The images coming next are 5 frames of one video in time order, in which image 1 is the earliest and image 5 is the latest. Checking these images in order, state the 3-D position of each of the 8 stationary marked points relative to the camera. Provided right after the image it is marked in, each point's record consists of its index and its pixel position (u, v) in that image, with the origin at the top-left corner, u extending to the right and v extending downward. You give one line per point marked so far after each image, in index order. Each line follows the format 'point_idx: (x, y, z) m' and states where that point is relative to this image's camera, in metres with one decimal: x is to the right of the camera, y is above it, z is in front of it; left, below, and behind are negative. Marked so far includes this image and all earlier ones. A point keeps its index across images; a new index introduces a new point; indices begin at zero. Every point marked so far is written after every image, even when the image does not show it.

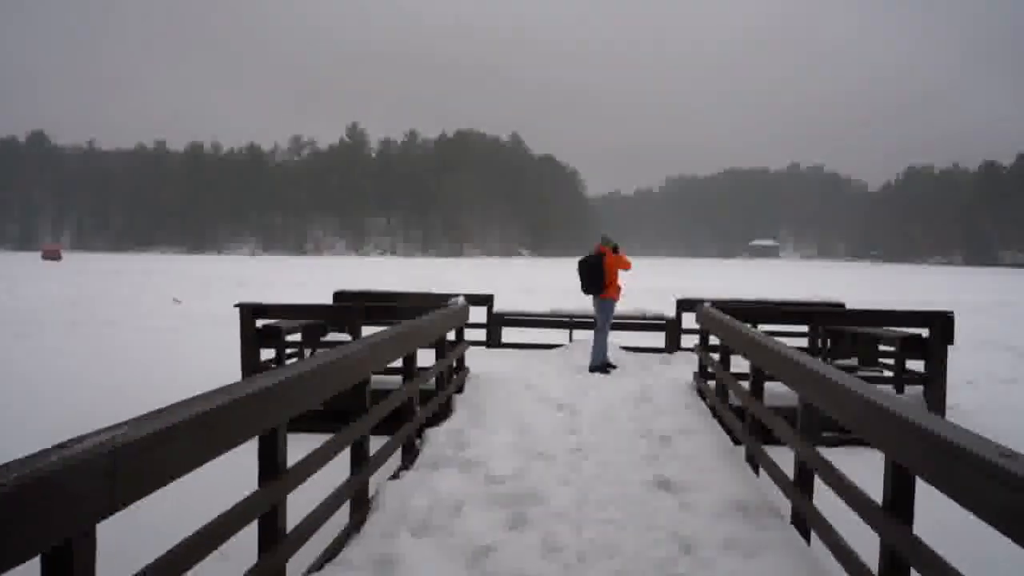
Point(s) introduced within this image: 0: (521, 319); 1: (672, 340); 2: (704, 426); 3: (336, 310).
0: (+0.1, -0.5, +10.1) m
1: (+2.4, -0.8, +9.7) m
2: (+1.7, -1.2, +5.7) m
3: (-2.0, -0.3, +7.4) m
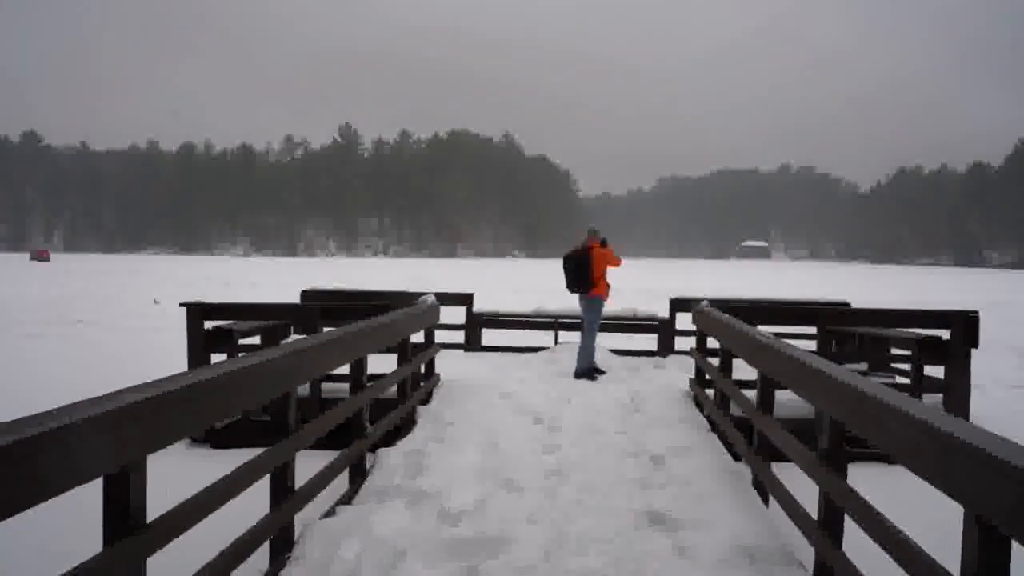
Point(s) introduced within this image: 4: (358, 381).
0: (-0.2, -0.5, +9.3) m
1: (+2.1, -0.8, +9.0) m
2: (+1.5, -1.2, +4.9) m
3: (-2.3, -0.2, +6.7) m
4: (-1.1, -0.7, +4.5) m
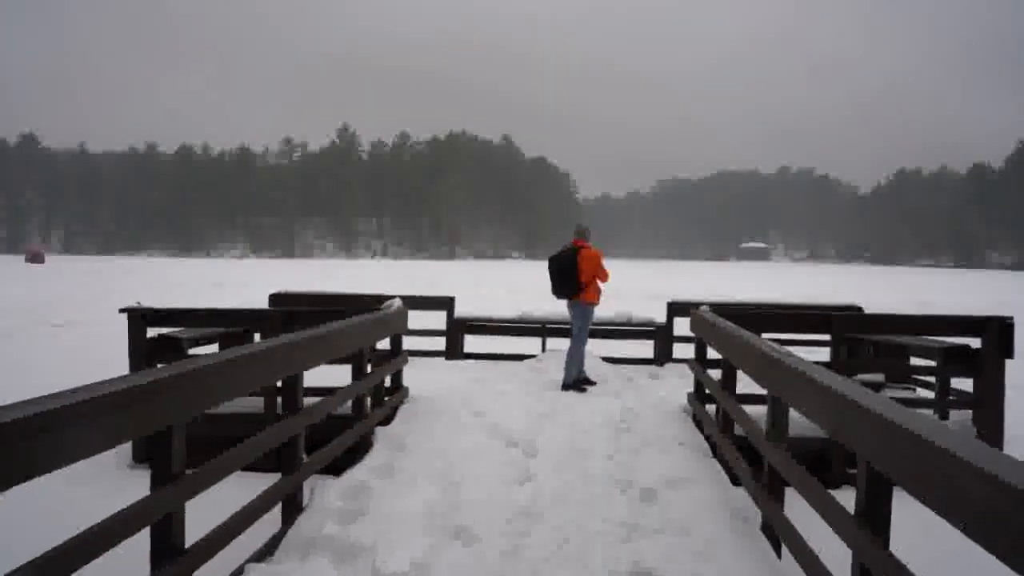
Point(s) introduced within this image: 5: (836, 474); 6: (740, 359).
0: (-0.4, -0.5, +8.7) m
1: (+1.9, -0.8, +8.3) m
2: (+1.3, -1.2, +4.2) m
3: (-2.5, -0.3, +6.0) m
4: (-1.3, -0.7, +3.8) m
5: (+2.7, -1.6, +5.4) m
6: (+1.6, -0.5, +4.5) m
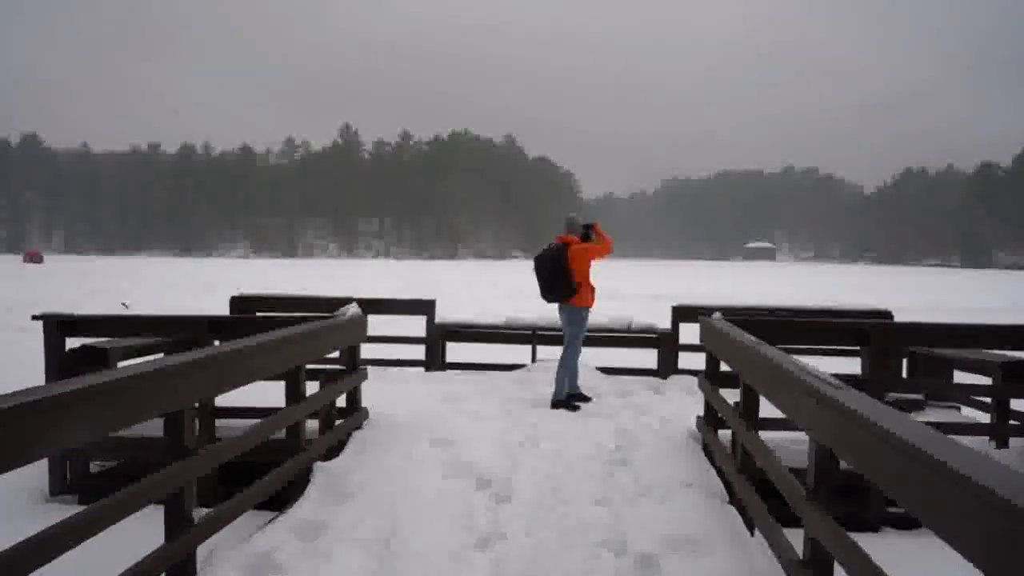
0: (-0.5, -0.5, +7.8) m
1: (+1.8, -0.8, +7.4) m
2: (+1.1, -1.2, +3.4) m
3: (-2.7, -0.3, +5.1) m
4: (-1.5, -0.7, +2.9) m
5: (+2.5, -1.6, +4.5) m
6: (+1.4, -0.5, +3.6) m
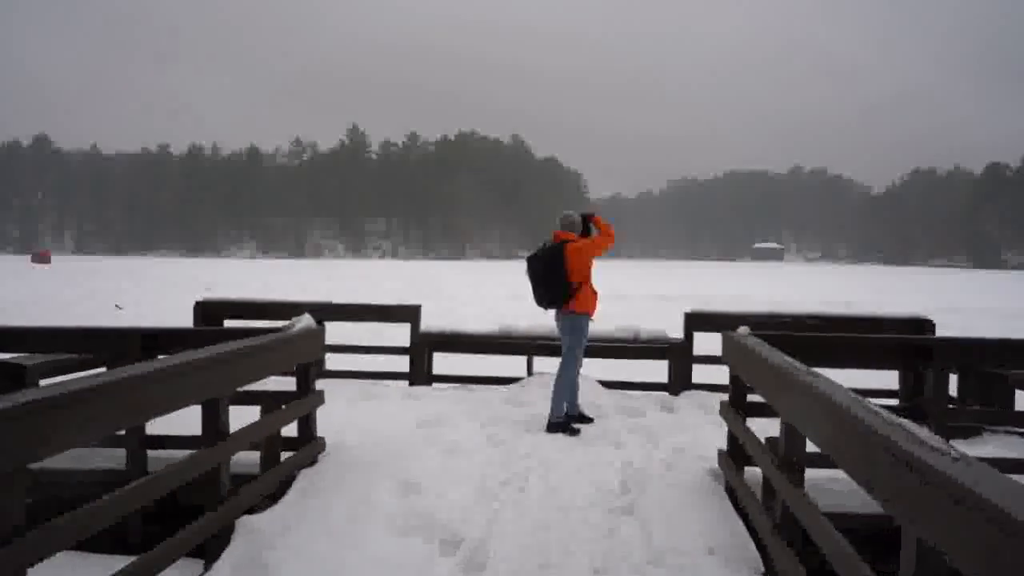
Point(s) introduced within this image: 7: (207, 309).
0: (-0.6, -0.6, +7.0) m
1: (+1.7, -0.9, +6.6) m
2: (+1.0, -1.3, +2.5) m
3: (-2.8, -0.3, +4.4) m
4: (-1.6, -0.7, +2.1) m
5: (+2.4, -1.6, +3.7) m
6: (+1.3, -0.6, +2.8) m
7: (-3.4, -0.2, +6.9) m
